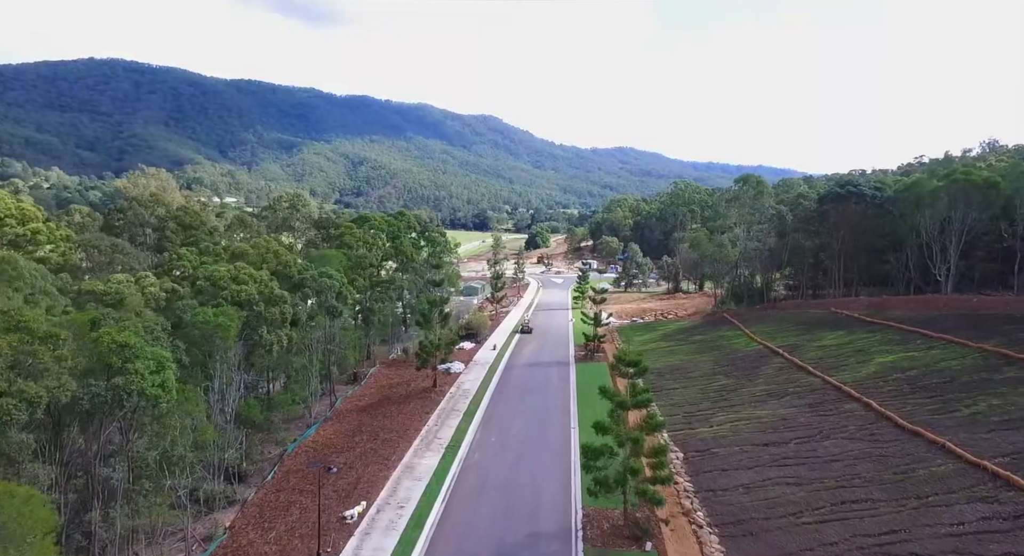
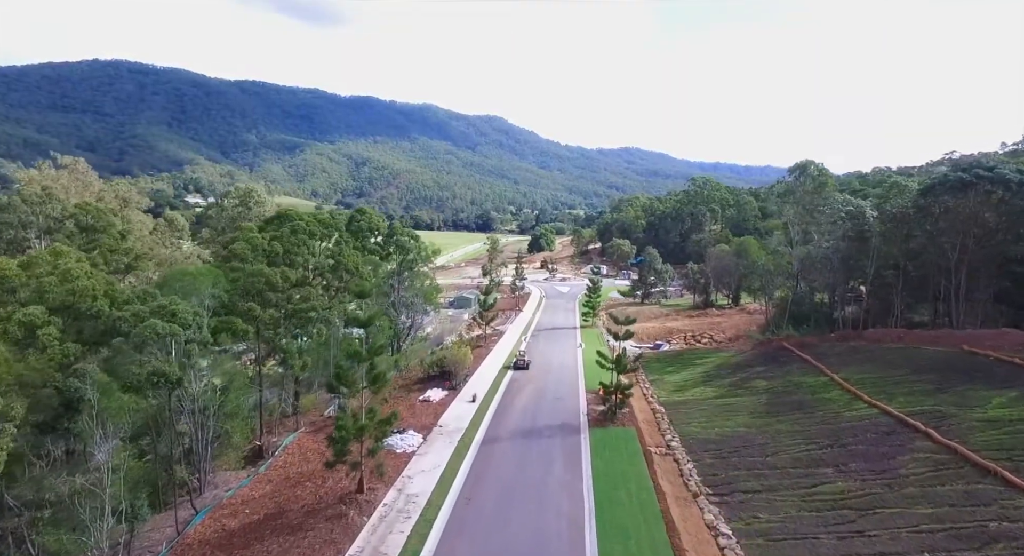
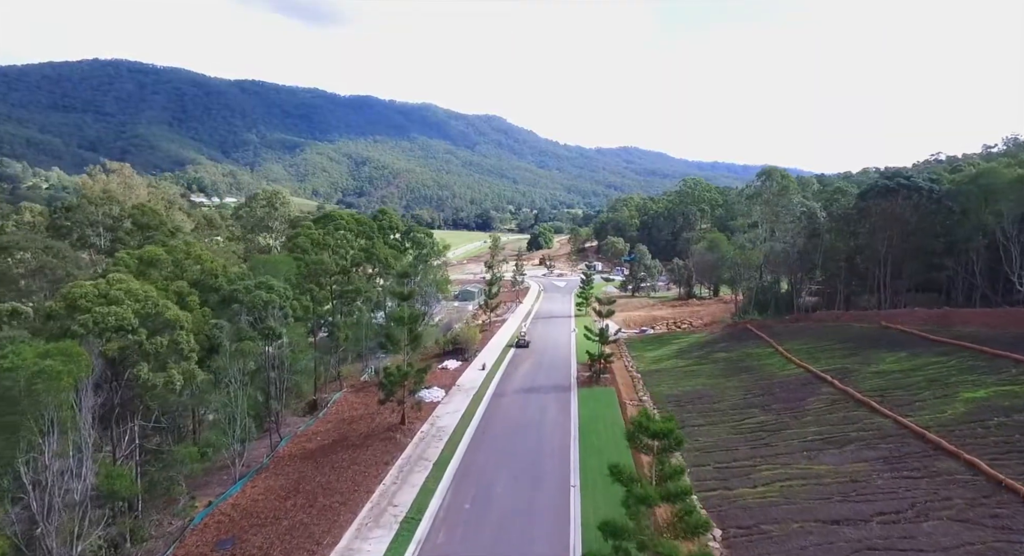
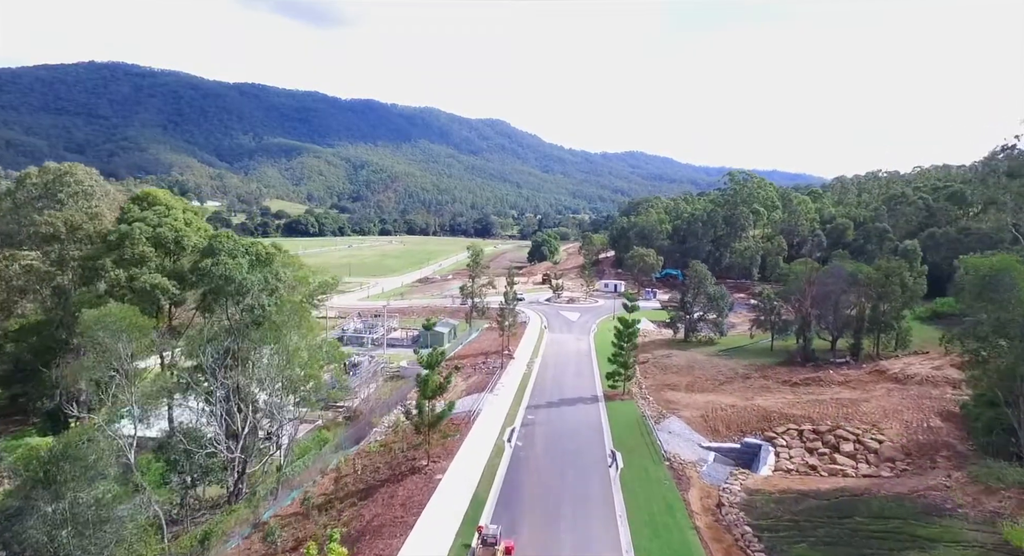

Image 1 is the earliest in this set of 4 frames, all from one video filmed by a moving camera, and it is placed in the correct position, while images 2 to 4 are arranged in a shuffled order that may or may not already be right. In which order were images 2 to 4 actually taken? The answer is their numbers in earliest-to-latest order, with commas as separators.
3, 2, 4
